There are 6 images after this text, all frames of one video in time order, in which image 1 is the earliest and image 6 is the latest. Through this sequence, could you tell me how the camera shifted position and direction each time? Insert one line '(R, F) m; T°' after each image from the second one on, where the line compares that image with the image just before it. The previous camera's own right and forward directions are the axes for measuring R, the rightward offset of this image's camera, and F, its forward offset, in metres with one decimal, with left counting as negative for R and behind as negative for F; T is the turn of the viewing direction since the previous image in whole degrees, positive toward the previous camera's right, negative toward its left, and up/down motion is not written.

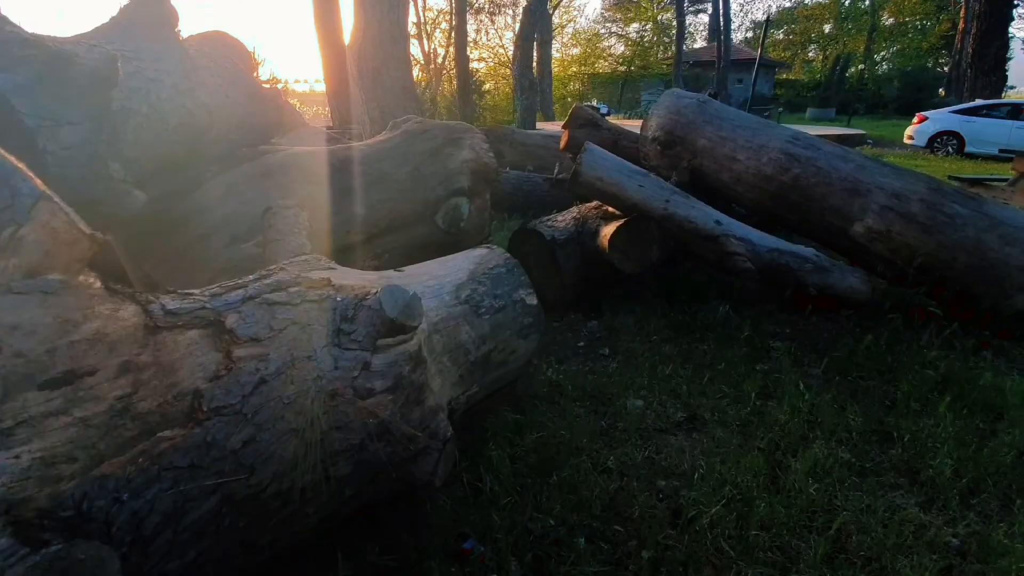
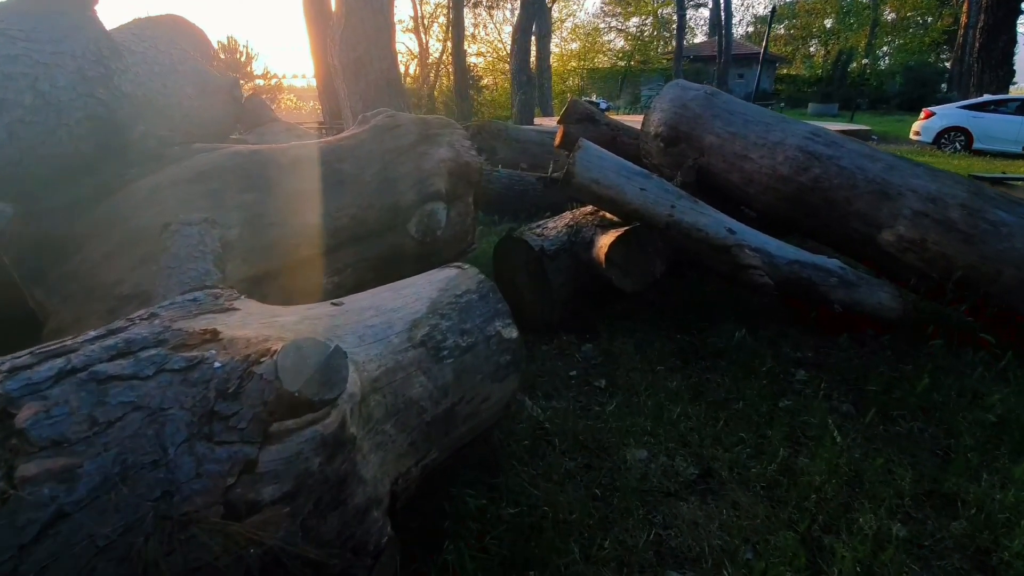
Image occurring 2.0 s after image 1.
(+0.2, +0.7) m; 0°
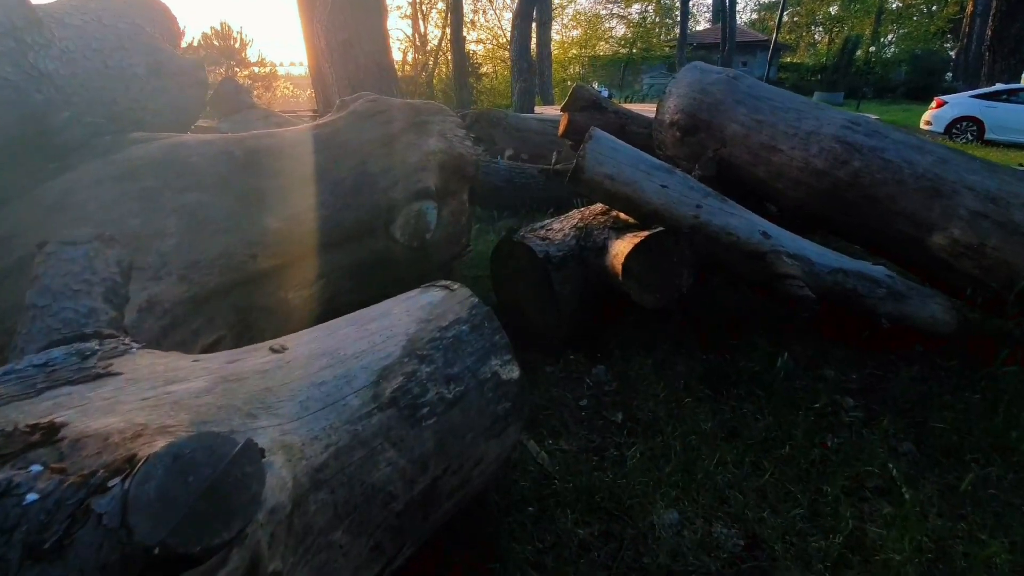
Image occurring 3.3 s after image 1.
(0.0, +0.6) m; 0°
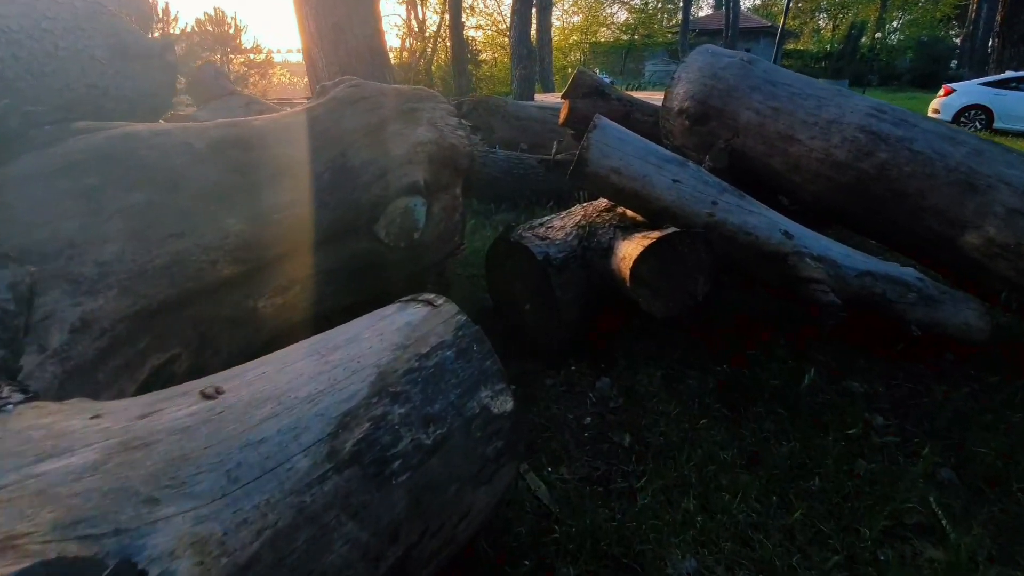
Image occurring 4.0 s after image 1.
(0.0, +0.4) m; 0°
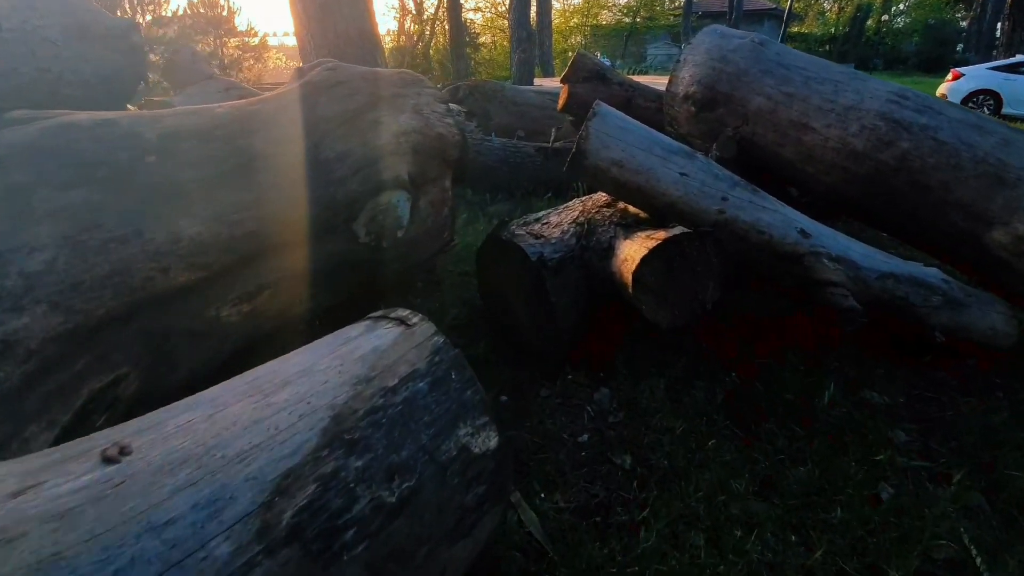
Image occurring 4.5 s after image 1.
(+0.1, +0.3) m; 0°
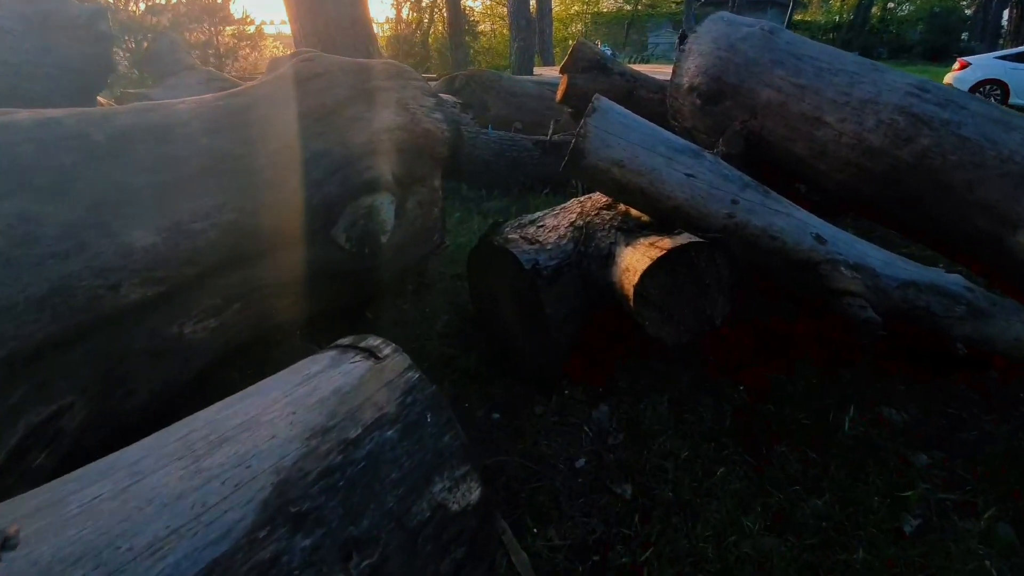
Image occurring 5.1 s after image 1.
(0.0, +0.2) m; 0°
